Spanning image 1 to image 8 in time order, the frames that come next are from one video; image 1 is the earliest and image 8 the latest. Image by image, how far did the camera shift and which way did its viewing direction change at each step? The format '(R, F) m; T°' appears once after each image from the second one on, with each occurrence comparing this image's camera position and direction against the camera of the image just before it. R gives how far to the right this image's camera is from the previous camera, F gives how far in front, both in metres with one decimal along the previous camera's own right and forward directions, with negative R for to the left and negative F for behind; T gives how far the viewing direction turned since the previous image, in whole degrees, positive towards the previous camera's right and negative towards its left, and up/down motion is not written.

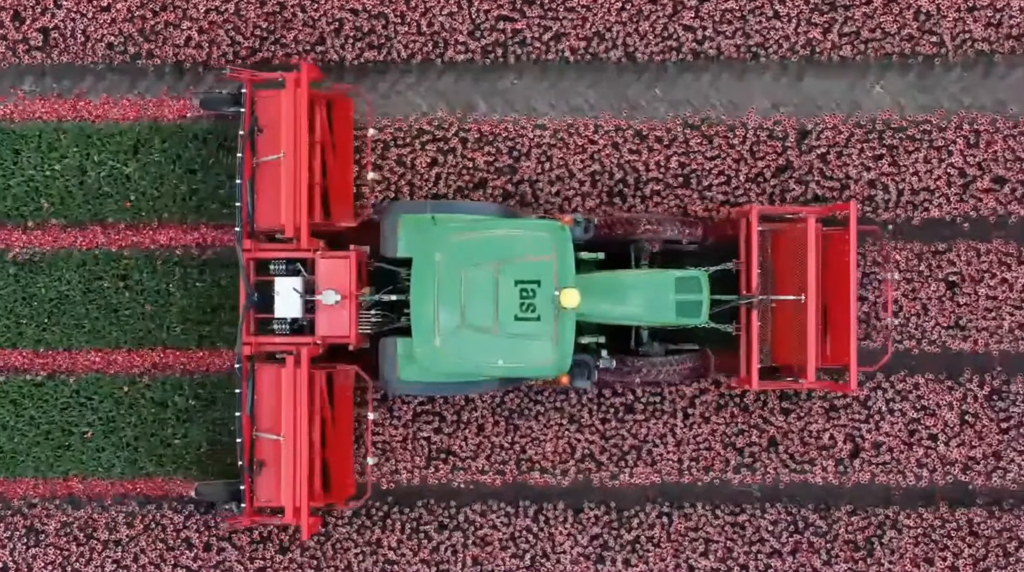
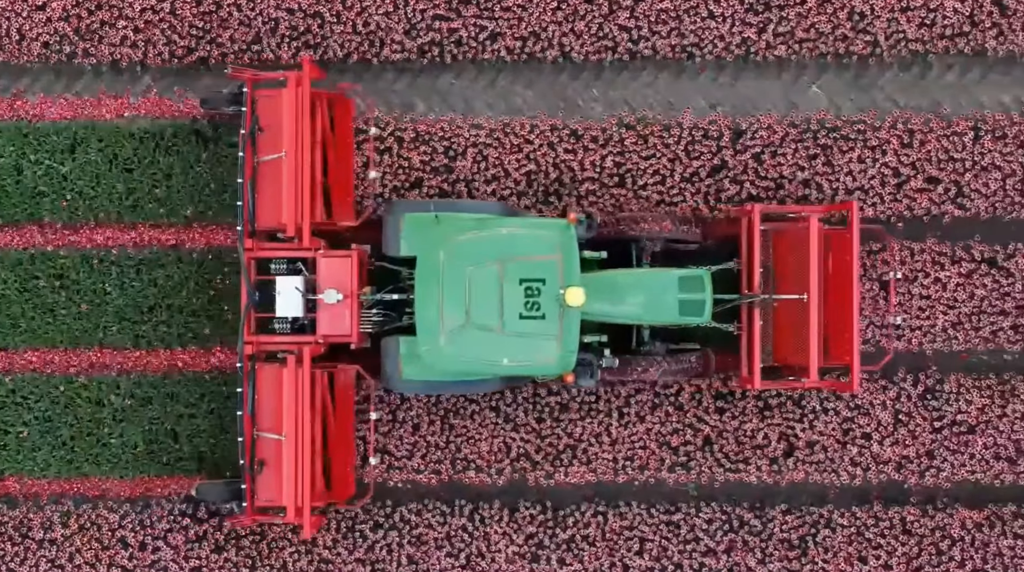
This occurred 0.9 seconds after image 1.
(-2.4, +0.5) m; +11°
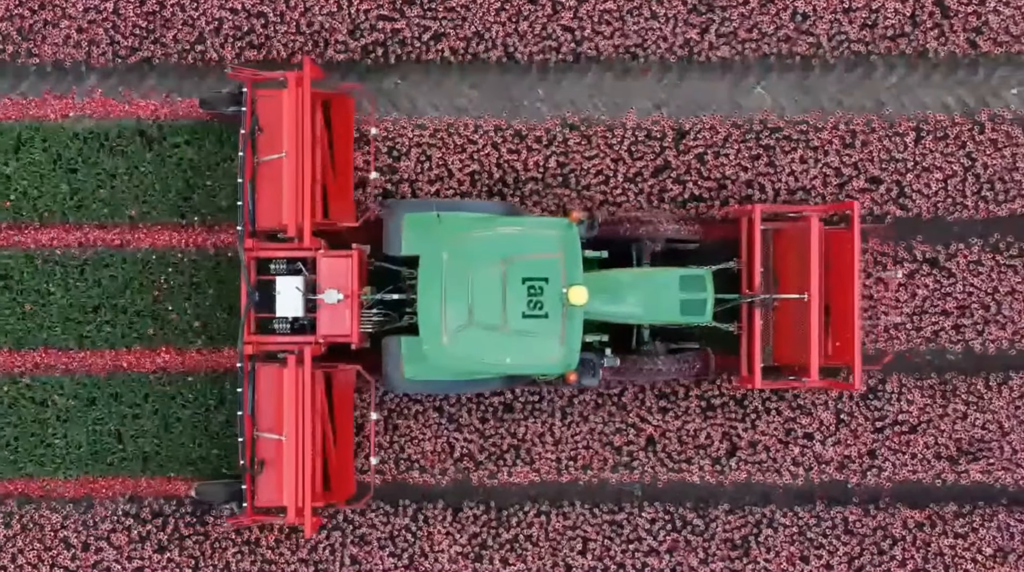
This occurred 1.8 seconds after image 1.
(+0.3, 0.0) m; +1°
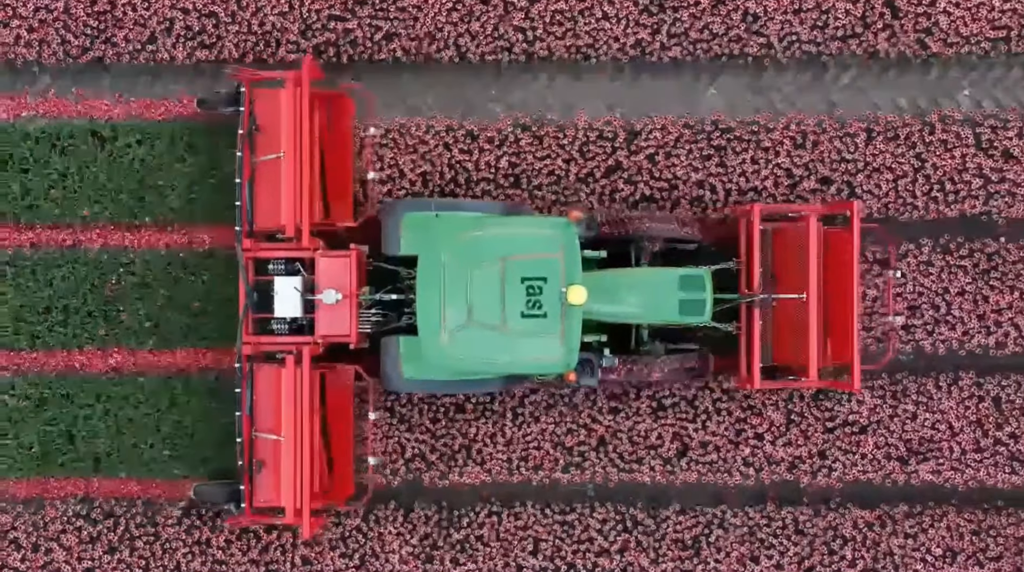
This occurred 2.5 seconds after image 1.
(+0.3, 0.0) m; 0°
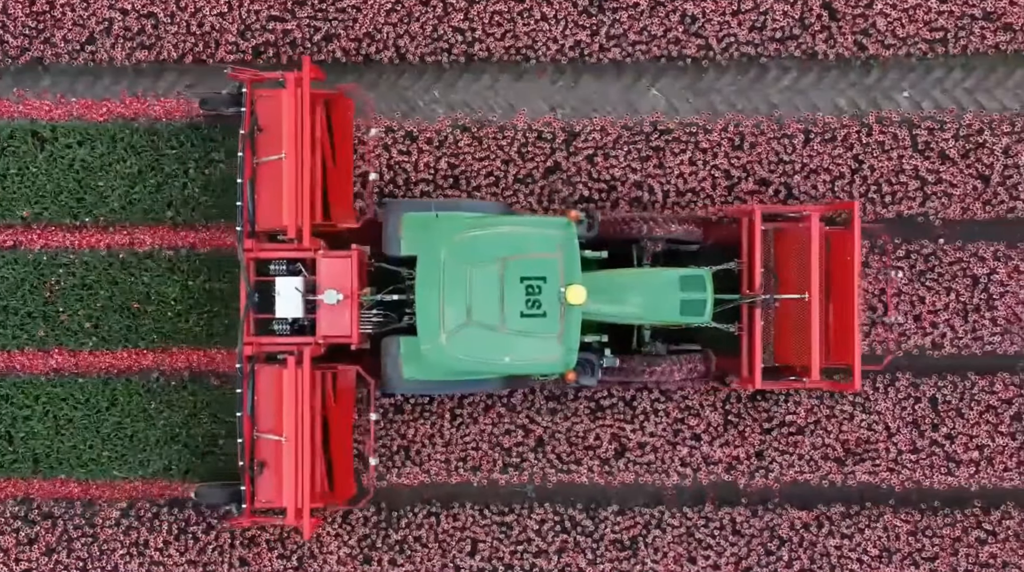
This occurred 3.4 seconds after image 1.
(+0.4, 0.0) m; 0°
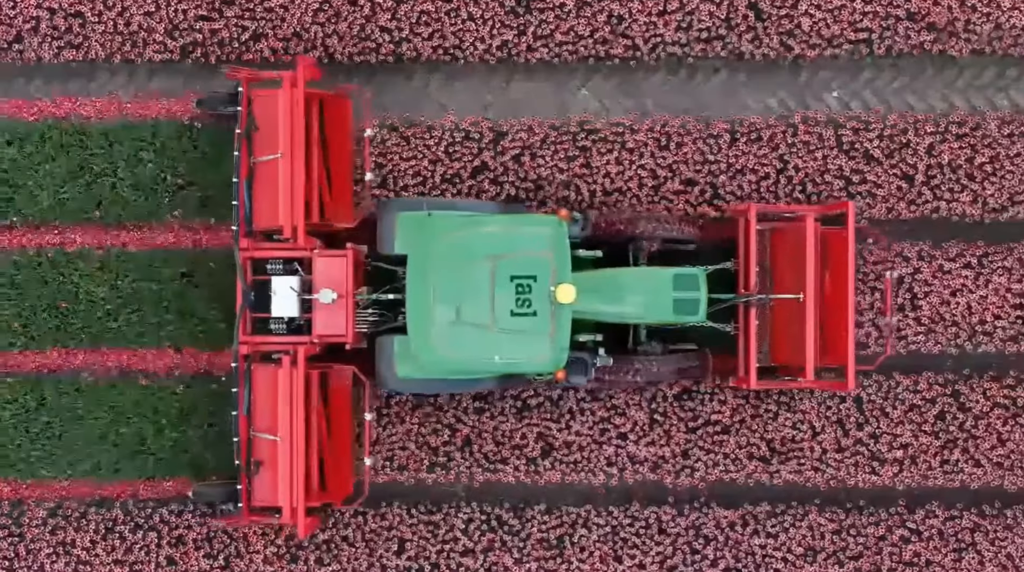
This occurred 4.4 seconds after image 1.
(+0.5, 0.0) m; 0°
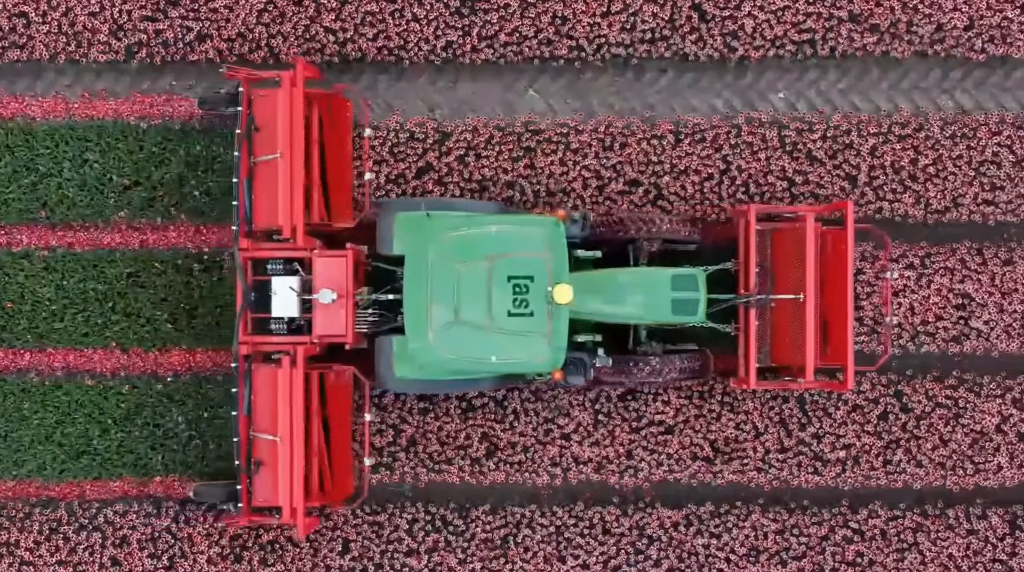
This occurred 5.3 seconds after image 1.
(+0.3, 0.0) m; 0°
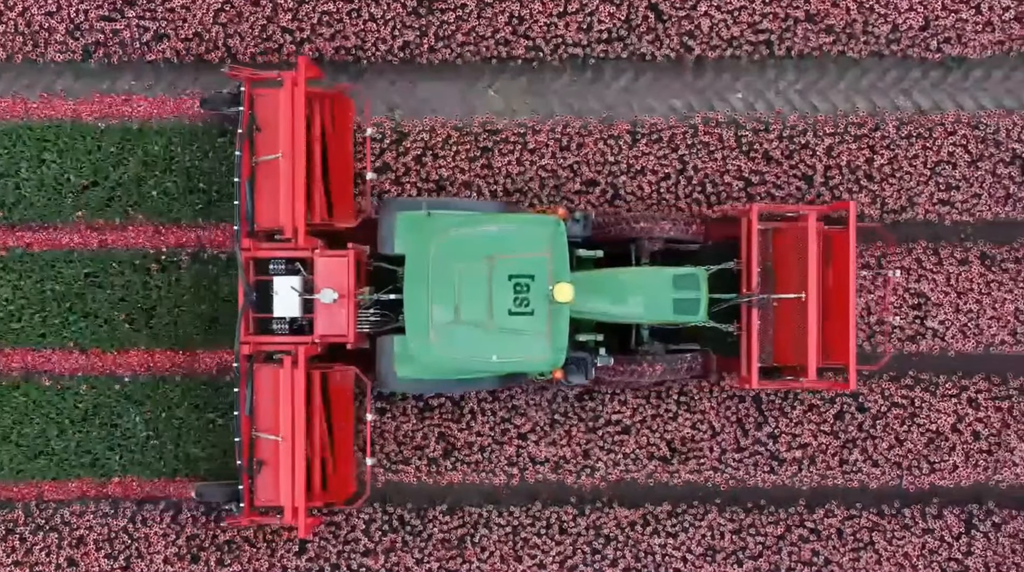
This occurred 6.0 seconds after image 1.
(+0.3, 0.0) m; 0°
